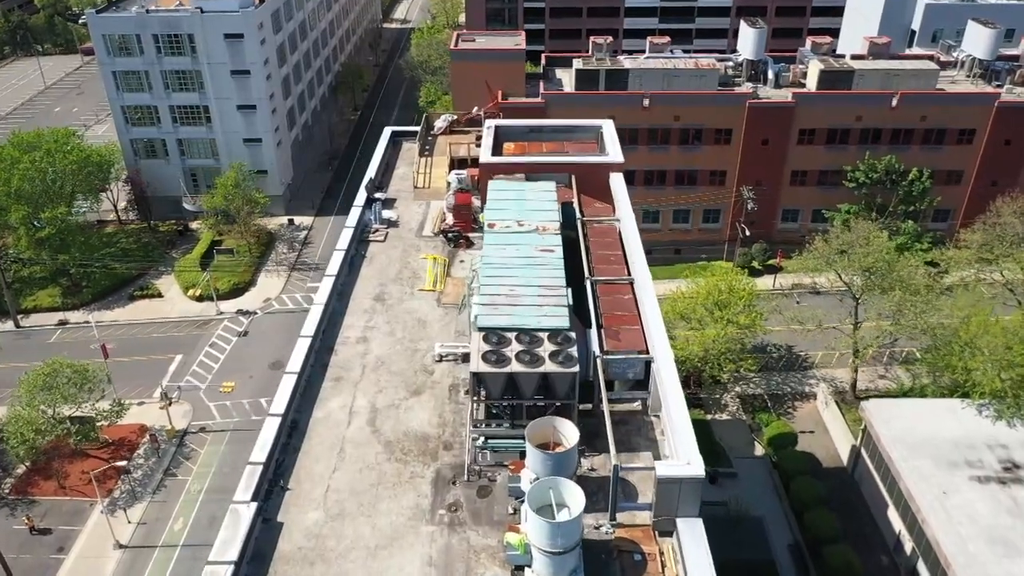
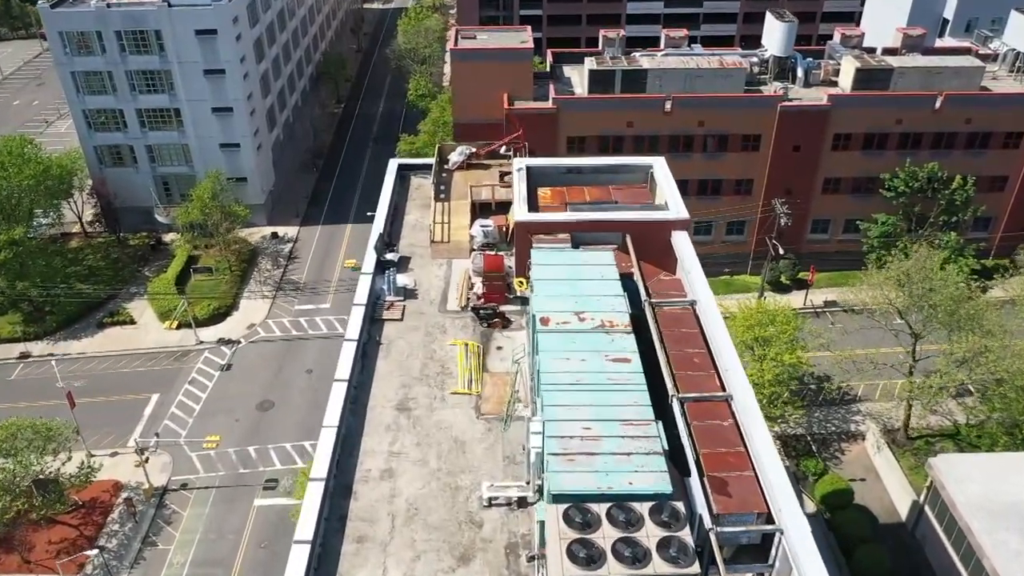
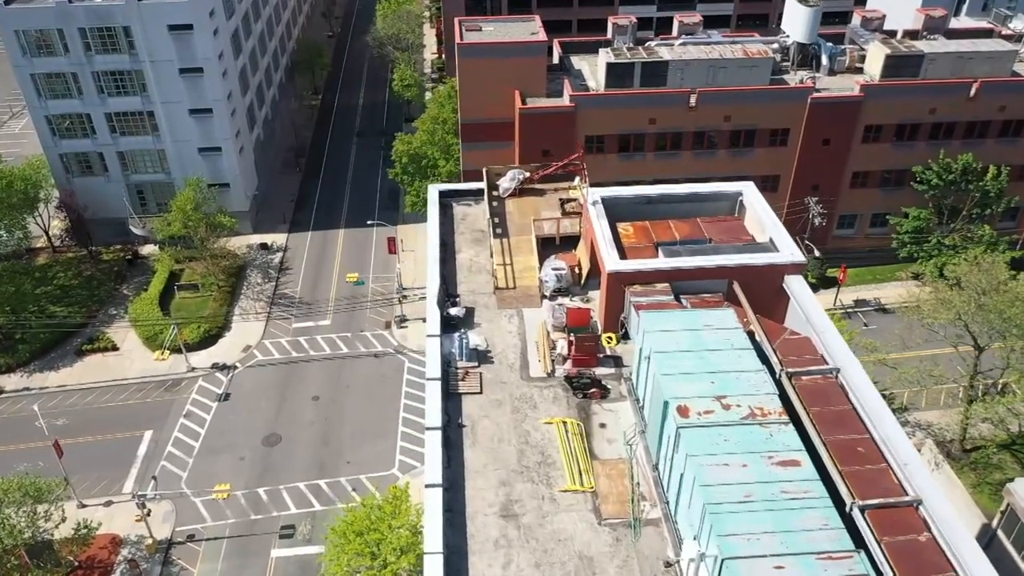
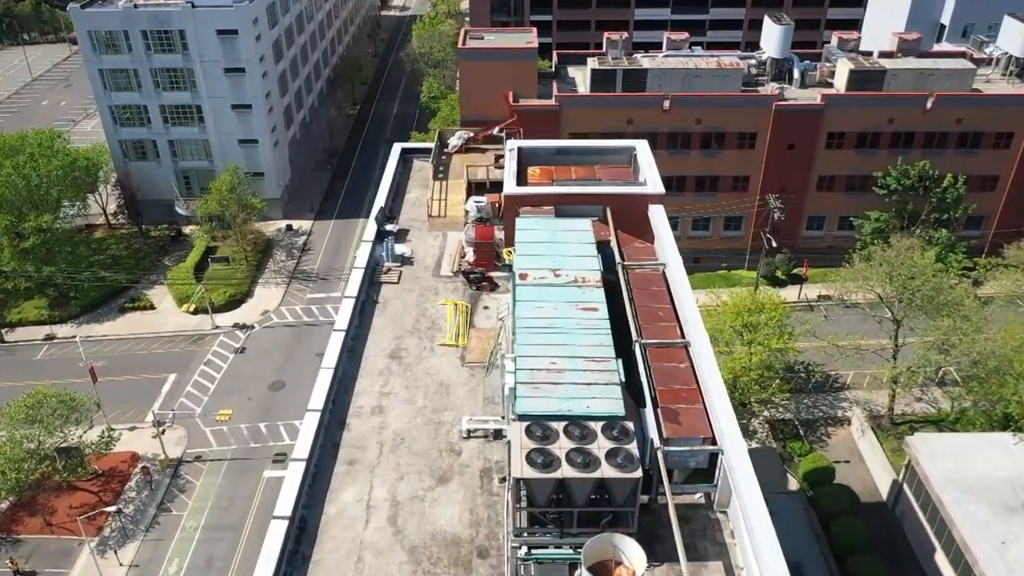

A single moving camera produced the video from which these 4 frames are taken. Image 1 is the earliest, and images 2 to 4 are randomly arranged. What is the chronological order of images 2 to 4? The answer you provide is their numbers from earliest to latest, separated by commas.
4, 2, 3
